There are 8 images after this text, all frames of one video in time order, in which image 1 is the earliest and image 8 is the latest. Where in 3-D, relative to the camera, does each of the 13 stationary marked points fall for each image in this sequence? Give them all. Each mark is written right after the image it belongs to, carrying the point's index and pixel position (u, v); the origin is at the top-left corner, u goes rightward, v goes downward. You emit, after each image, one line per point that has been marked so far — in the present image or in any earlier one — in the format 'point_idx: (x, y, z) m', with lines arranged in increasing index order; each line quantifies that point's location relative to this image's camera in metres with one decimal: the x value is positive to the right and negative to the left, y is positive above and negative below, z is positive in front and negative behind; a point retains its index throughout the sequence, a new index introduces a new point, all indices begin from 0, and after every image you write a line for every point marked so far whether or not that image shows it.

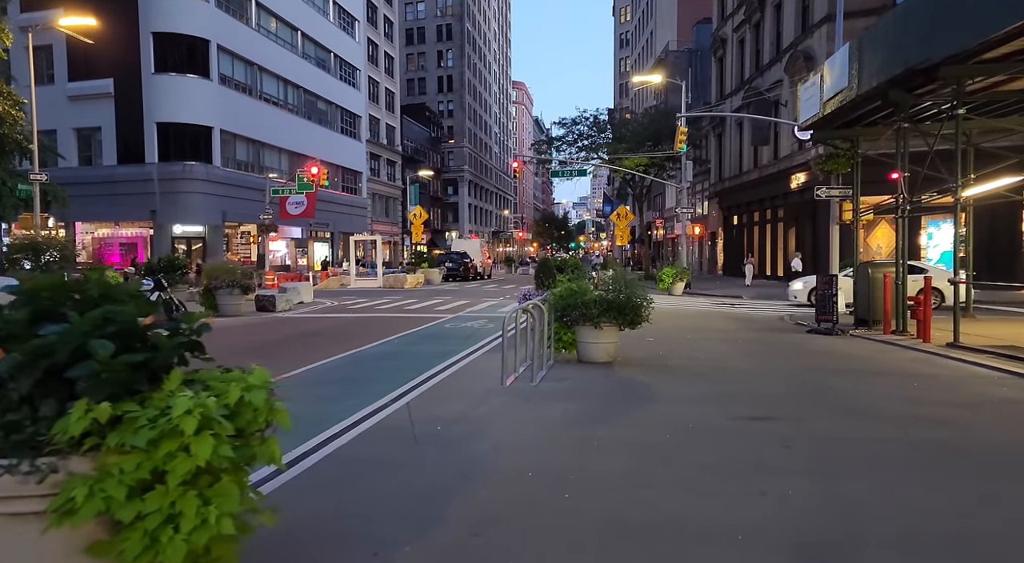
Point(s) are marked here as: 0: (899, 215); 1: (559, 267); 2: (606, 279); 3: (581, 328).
0: (+7.8, +1.3, +15.4) m
1: (+1.0, +0.3, +16.4) m
2: (+1.3, 0.0, +10.9) m
3: (+1.0, -0.7, +10.8) m
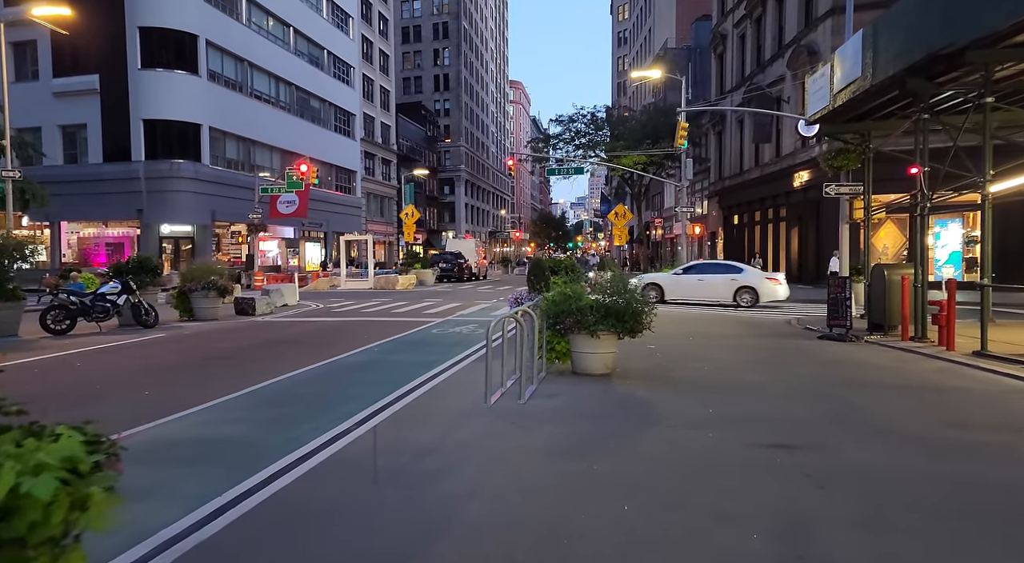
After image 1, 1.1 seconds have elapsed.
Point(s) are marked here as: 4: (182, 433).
0: (+7.7, +1.3, +14.4) m
1: (+0.9, +0.3, +15.4) m
2: (+1.2, 0.0, +9.9) m
3: (+0.8, -0.7, +9.8) m
4: (-2.9, -1.3, +6.7) m
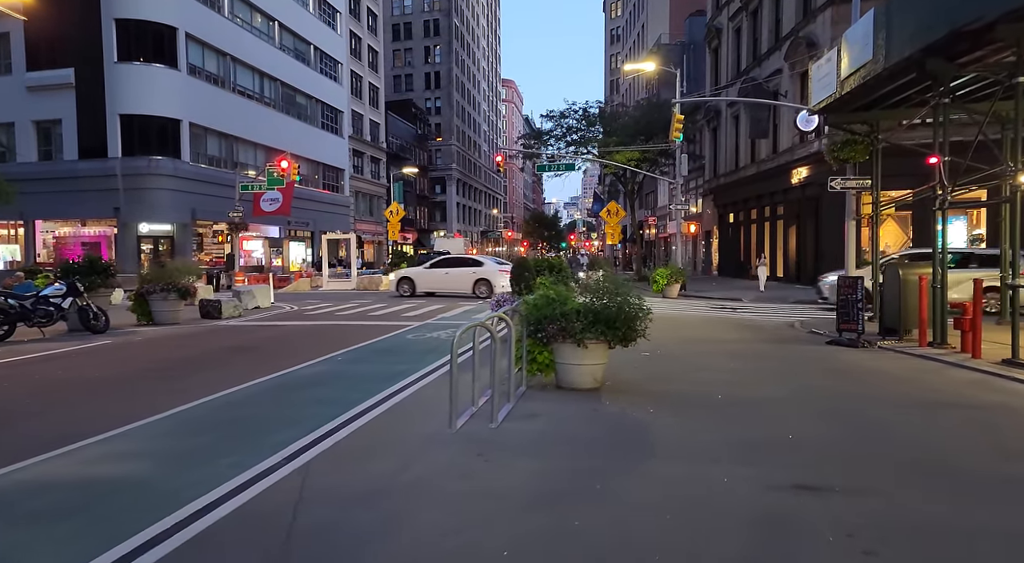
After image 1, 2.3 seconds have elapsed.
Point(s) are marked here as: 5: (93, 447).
0: (+7.3, +1.3, +13.2) m
1: (+0.5, +0.3, +14.1) m
2: (+0.9, 0.0, +8.7) m
3: (+0.5, -0.7, +8.6) m
4: (-3.1, -1.3, +5.4) m
5: (-3.4, -1.3, +6.2) m
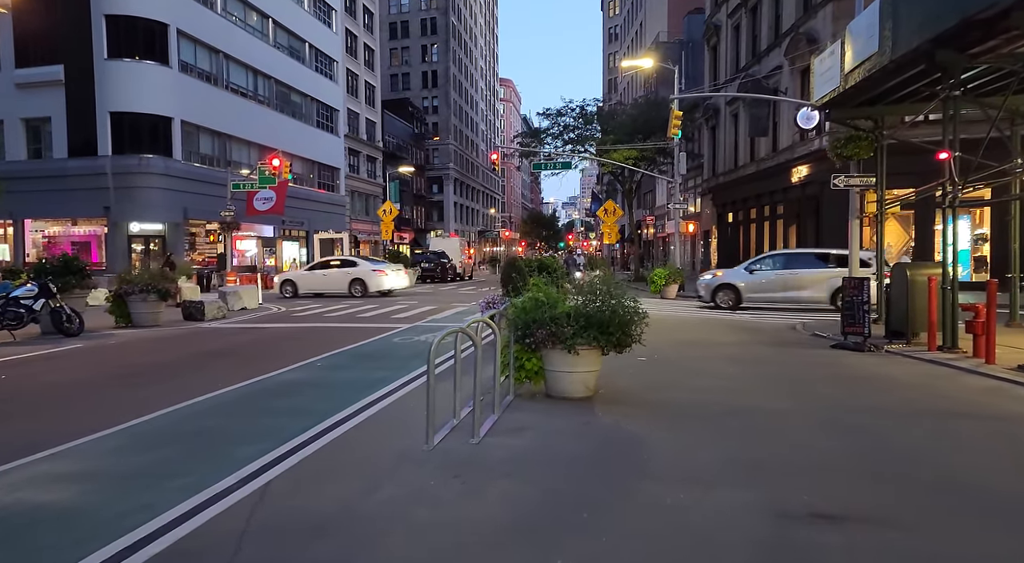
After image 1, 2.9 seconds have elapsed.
0: (+7.2, +1.3, +12.6) m
1: (+0.4, +0.2, +13.6) m
2: (+0.8, -0.1, +8.1) m
3: (+0.4, -0.7, +8.0) m
4: (-3.3, -1.4, +4.8) m
5: (-3.5, -1.3, +5.6) m
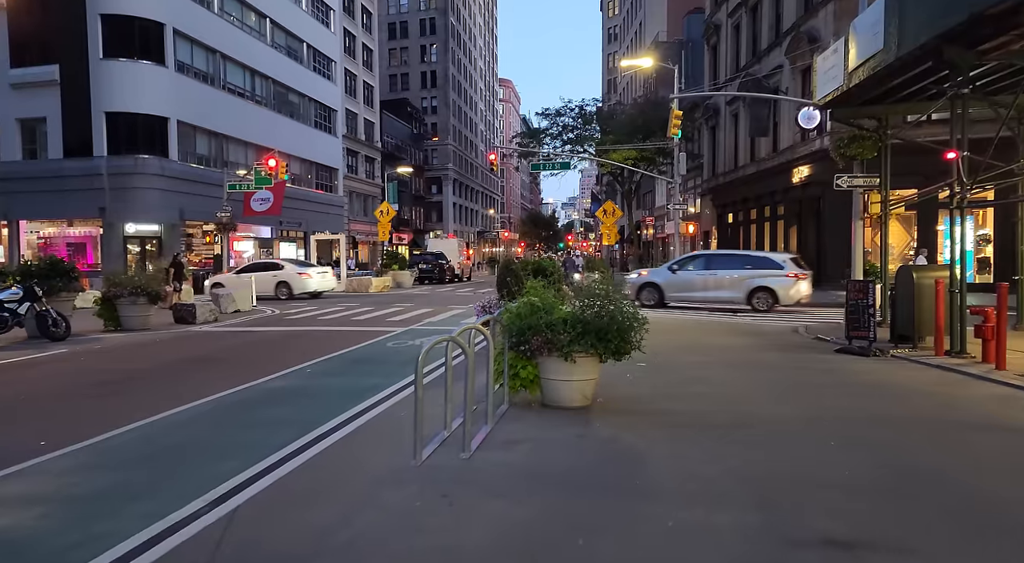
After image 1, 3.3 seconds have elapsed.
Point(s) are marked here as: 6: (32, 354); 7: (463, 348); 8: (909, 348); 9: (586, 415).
0: (+7.1, +1.2, +12.3) m
1: (+0.3, +0.2, +13.2) m
2: (+0.7, -0.1, +7.8) m
3: (+0.3, -0.8, +7.7) m
4: (-3.3, -1.4, +4.5) m
5: (-3.6, -1.4, +5.3) m
6: (-7.8, -1.2, +12.5) m
7: (-0.4, -0.6, +6.4) m
8: (+6.5, -1.1, +12.5) m
9: (+0.7, -1.3, +7.6) m
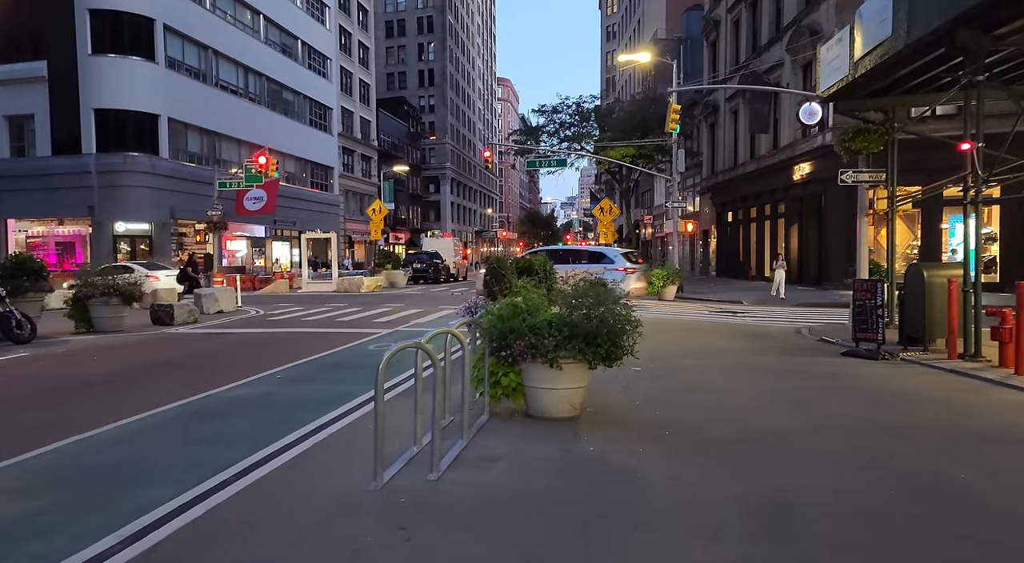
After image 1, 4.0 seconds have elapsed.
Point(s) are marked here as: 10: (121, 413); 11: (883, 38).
0: (+6.9, +1.2, +11.7) m
1: (+0.1, +0.2, +12.6) m
2: (+0.5, -0.1, +7.1) m
3: (+0.2, -0.8, +7.0) m
4: (-3.5, -1.4, +3.8) m
5: (-3.7, -1.4, +4.6) m
6: (-8.0, -1.2, +11.8) m
7: (-0.6, -0.6, +5.7) m
8: (+6.3, -1.1, +11.9) m
9: (+0.5, -1.3, +6.9) m
10: (-4.0, -1.3, +7.8) m
11: (+6.1, +4.0, +12.6) m
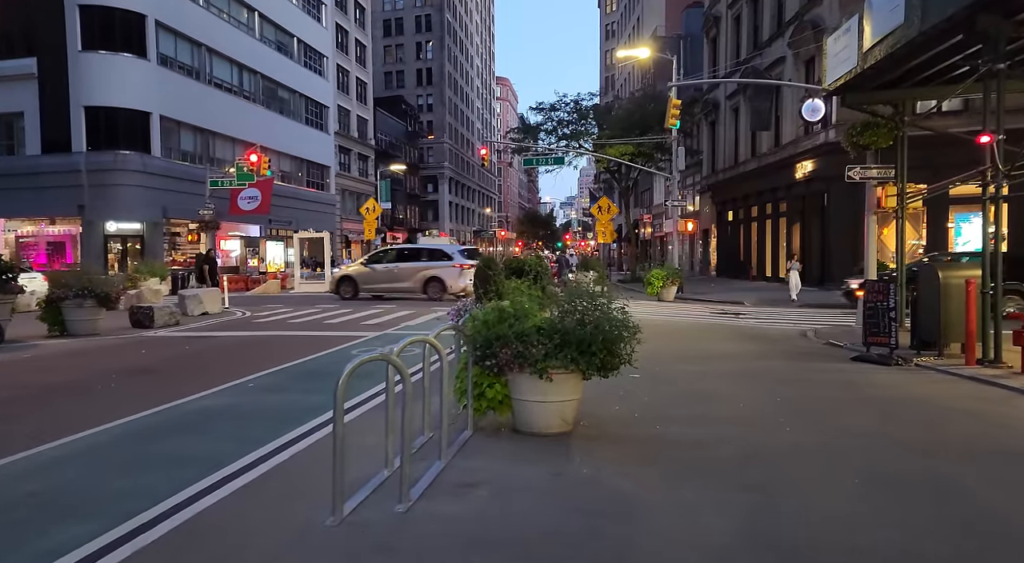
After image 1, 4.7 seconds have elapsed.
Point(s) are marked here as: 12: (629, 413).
0: (+6.8, +1.2, +11.0) m
1: (0.0, +0.2, +11.9) m
2: (+0.4, -0.1, +6.5) m
3: (0.0, -0.8, +6.4) m
4: (-3.6, -1.4, +3.2) m
5: (-3.8, -1.4, +4.0) m
6: (-8.1, -1.2, +11.1) m
7: (-0.7, -0.6, +5.1) m
8: (+6.2, -1.1, +11.2) m
9: (+0.4, -1.3, +6.3) m
10: (-4.1, -1.4, +7.1) m
11: (+6.0, +4.0, +11.9) m
12: (+1.1, -1.3, +7.3) m
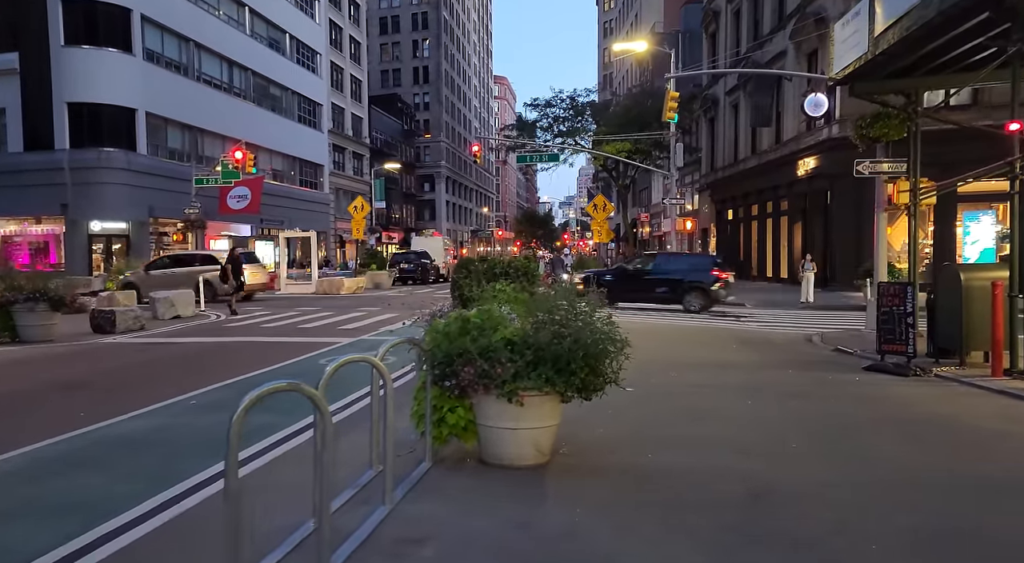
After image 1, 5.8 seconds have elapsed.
0: (+6.6, +1.2, +10.1) m
1: (-0.2, +0.1, +11.0) m
2: (+0.2, -0.2, +5.5) m
3: (-0.2, -0.8, +5.4) m
4: (-3.8, -1.5, +2.2) m
5: (-4.1, -1.4, +3.0) m
6: (-8.4, -1.2, +10.1) m
7: (-0.9, -0.6, +4.1) m
8: (+5.9, -1.1, +10.2) m
9: (+0.2, -1.4, +5.3) m
10: (-4.3, -1.4, +6.2) m
11: (+5.7, +4.0, +11.0) m
12: (+0.8, -1.3, +6.4) m
